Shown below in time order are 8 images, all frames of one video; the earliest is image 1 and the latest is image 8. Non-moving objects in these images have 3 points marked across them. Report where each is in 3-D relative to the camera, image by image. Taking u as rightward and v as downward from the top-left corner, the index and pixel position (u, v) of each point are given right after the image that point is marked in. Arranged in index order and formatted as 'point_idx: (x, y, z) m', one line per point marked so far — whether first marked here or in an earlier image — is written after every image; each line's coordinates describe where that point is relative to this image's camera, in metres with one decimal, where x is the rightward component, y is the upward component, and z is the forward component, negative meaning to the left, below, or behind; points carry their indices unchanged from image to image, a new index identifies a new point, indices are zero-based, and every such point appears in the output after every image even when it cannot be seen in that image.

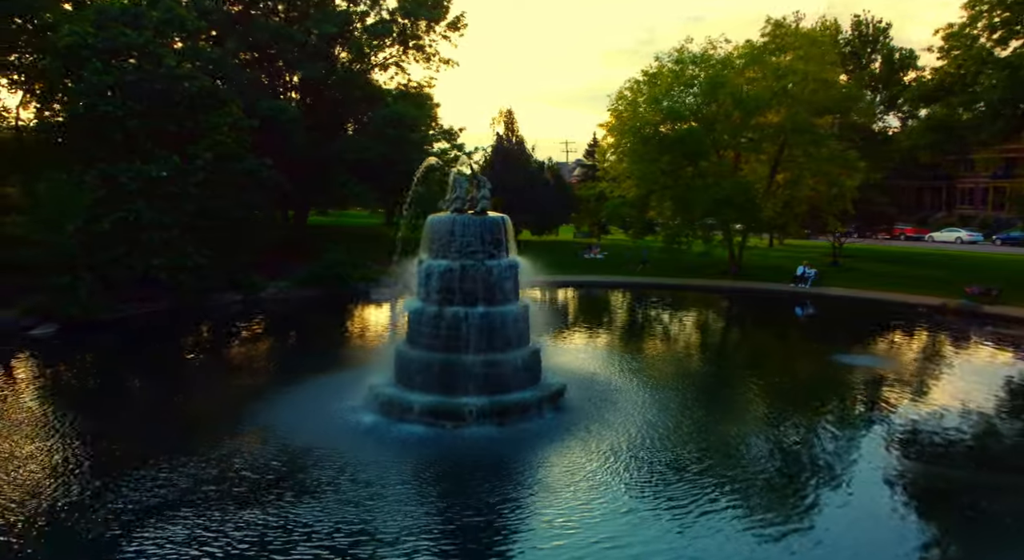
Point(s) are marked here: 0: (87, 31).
0: (-12.6, +7.3, +18.5) m
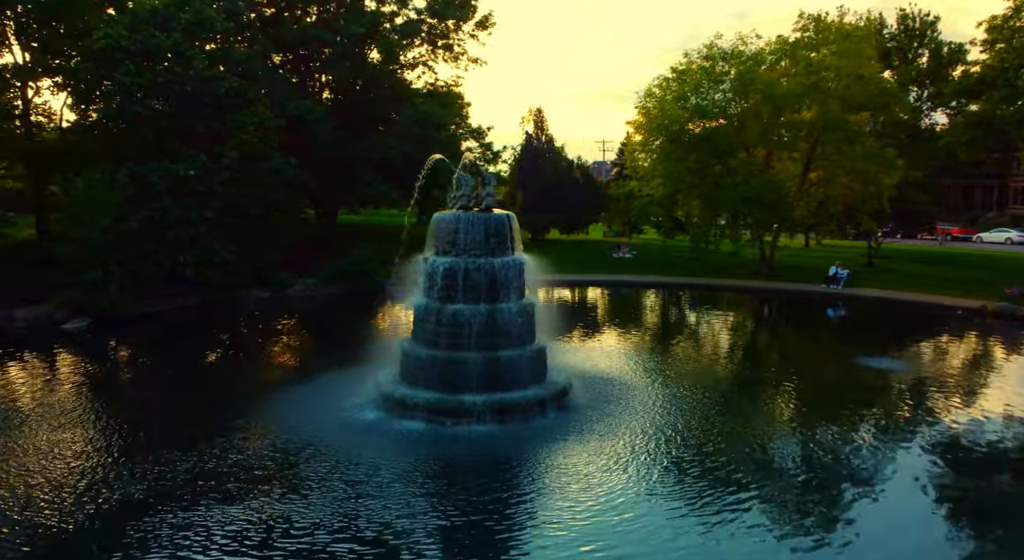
0: (-11.9, +7.5, +19.0) m
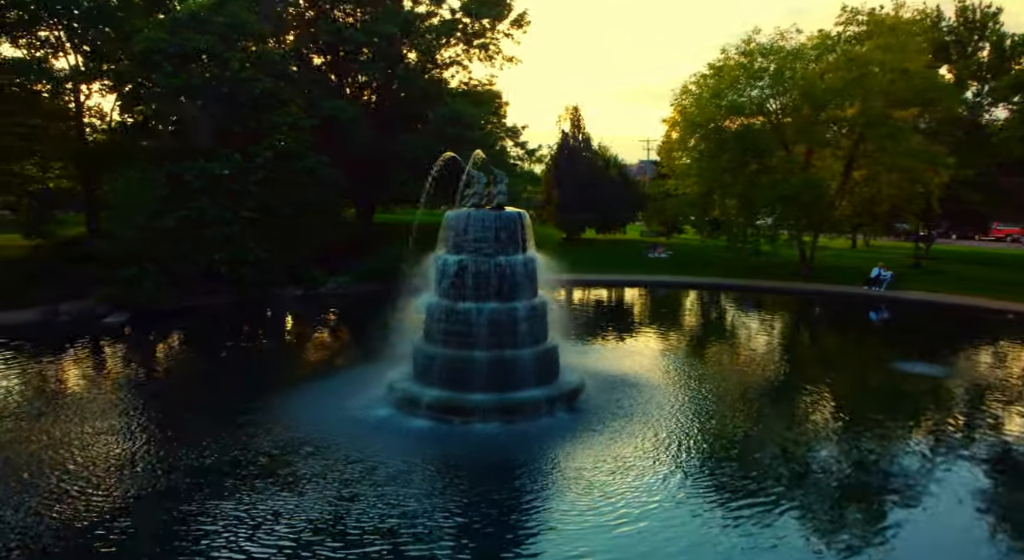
0: (-11.0, +7.6, +19.6) m
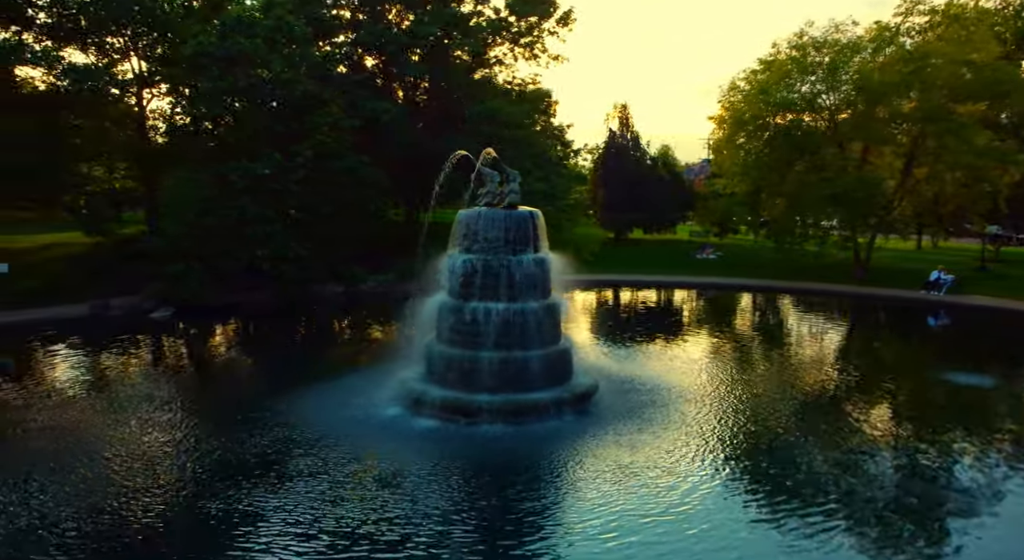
0: (-9.8, +7.7, +20.2) m
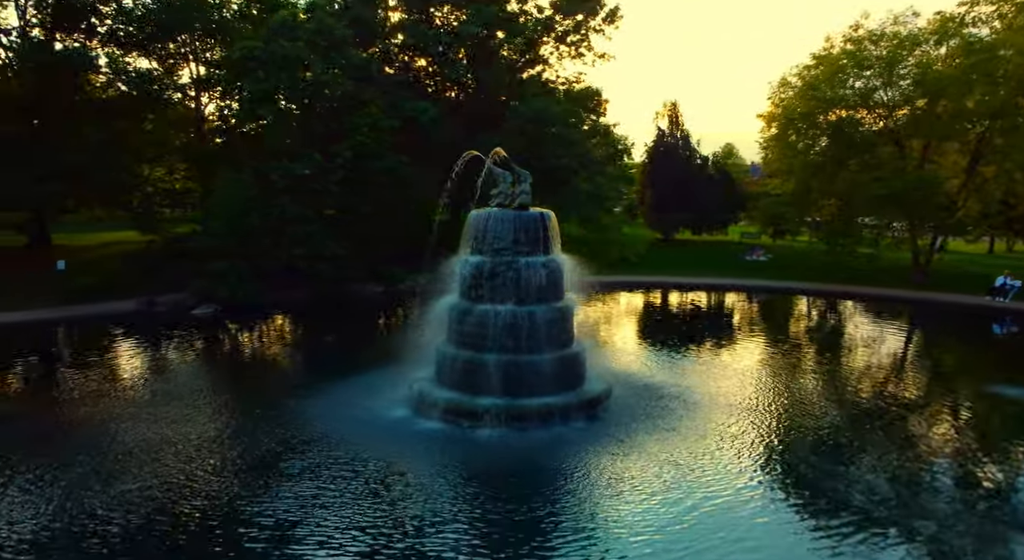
0: (-8.5, +7.7, +20.7) m
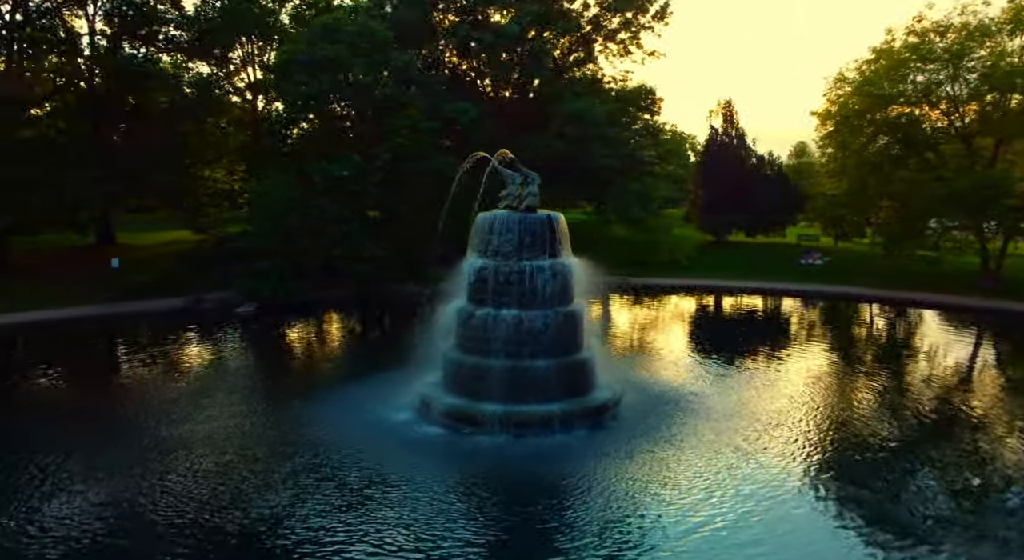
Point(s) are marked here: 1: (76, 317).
0: (-7.2, +7.8, +21.2) m
1: (-13.5, -1.2, +19.5) m
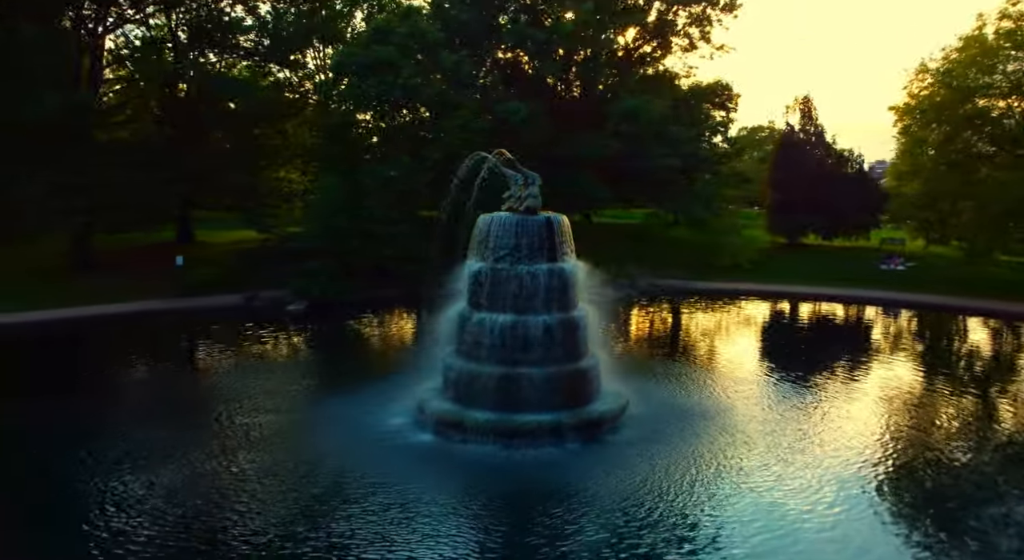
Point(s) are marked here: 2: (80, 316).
0: (-5.4, +7.8, +21.6) m
1: (-12.0, -1.0, +20.6) m
2: (-13.7, -1.1, +19.8) m
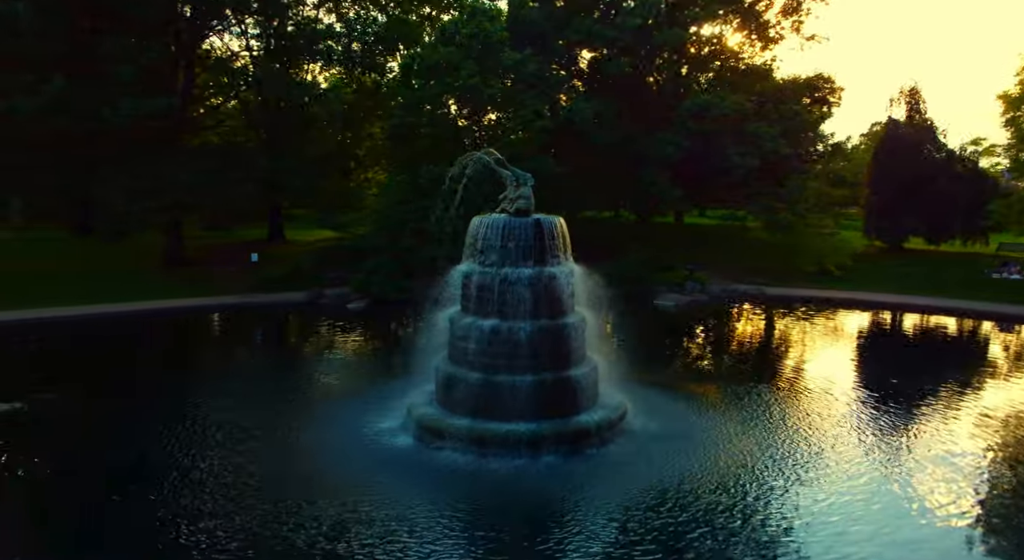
0: (-3.2, +7.8, +22.0) m
1: (-10.1, -0.9, +21.9) m
2: (-11.8, -0.9, +21.4) m
